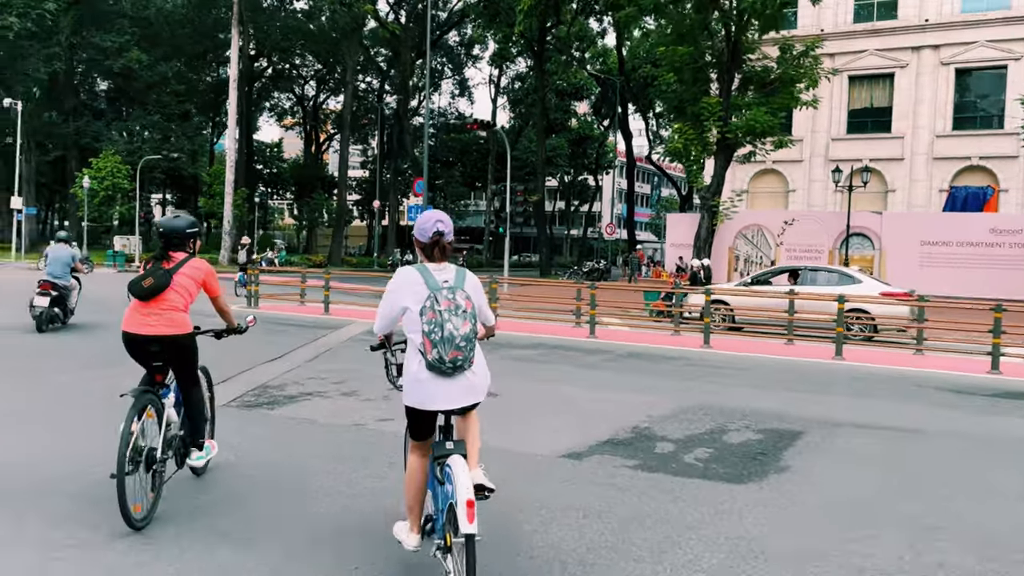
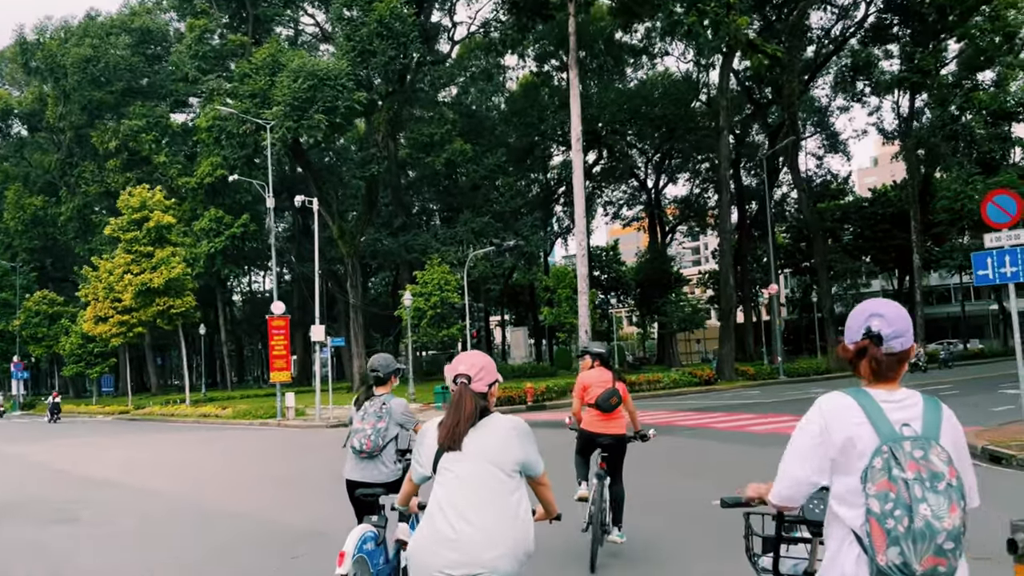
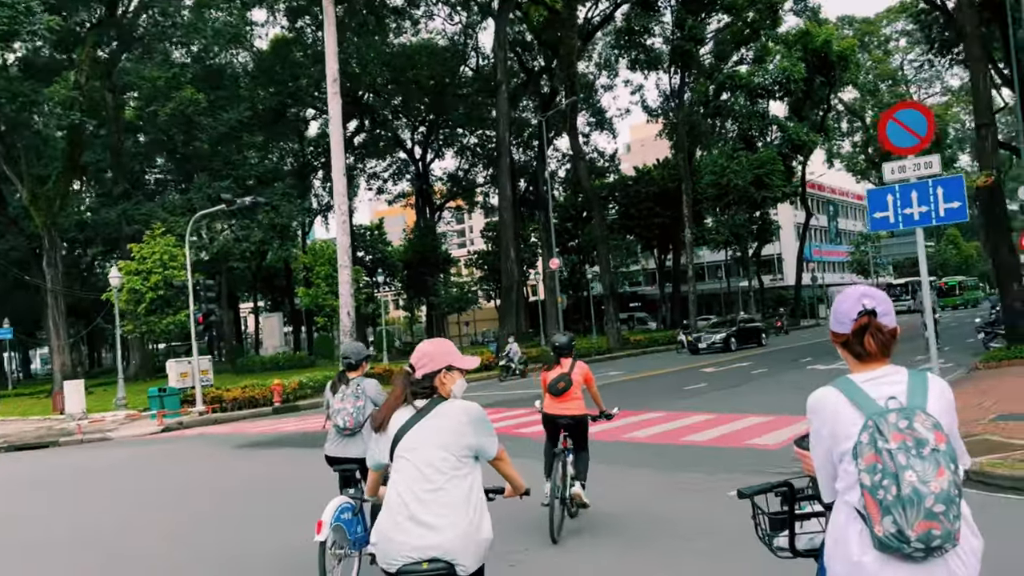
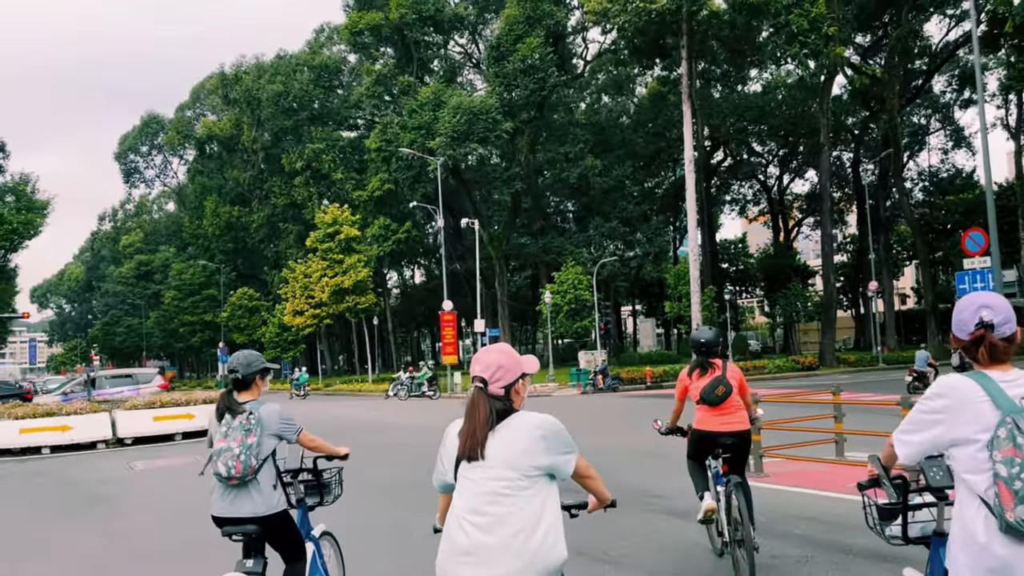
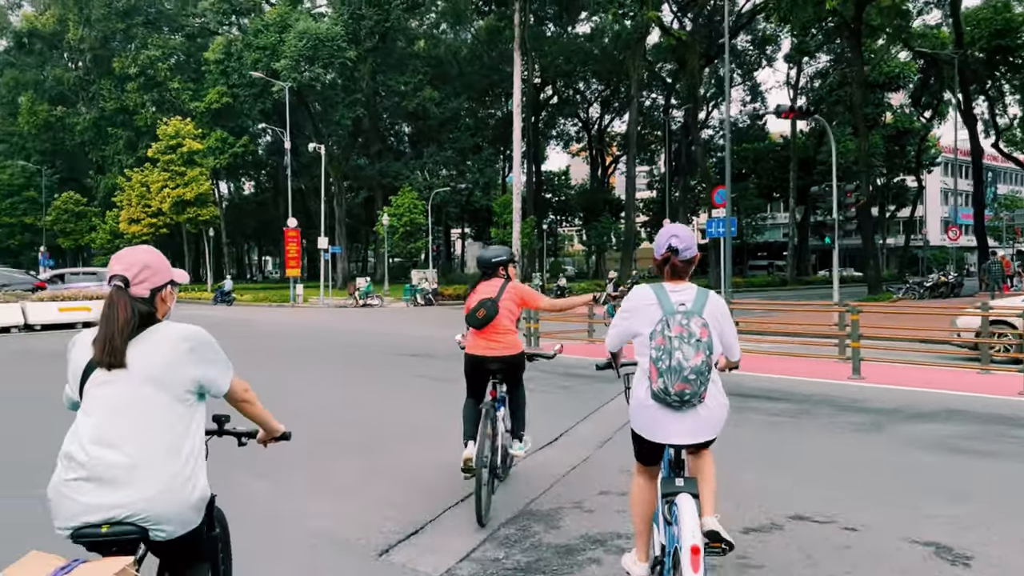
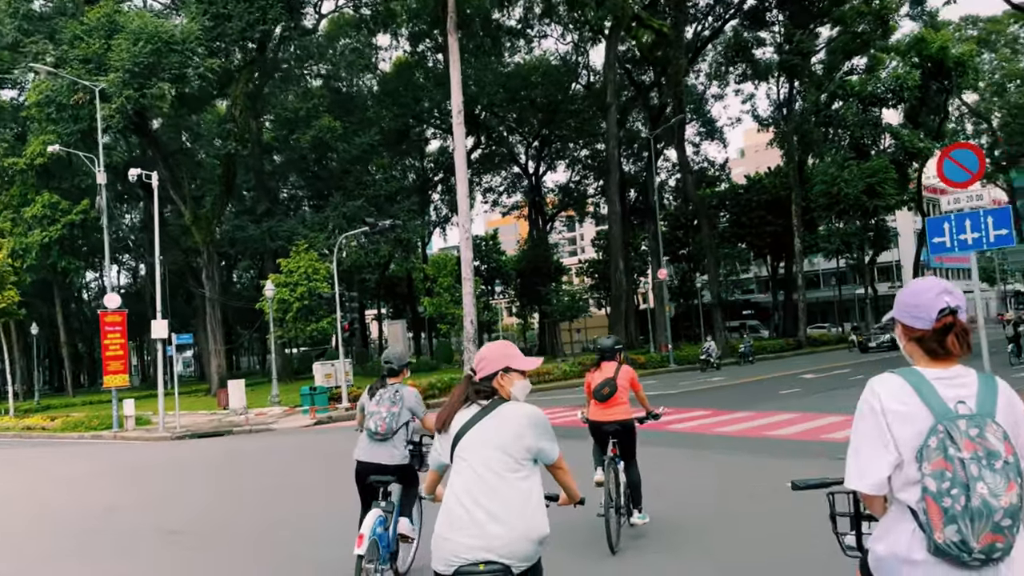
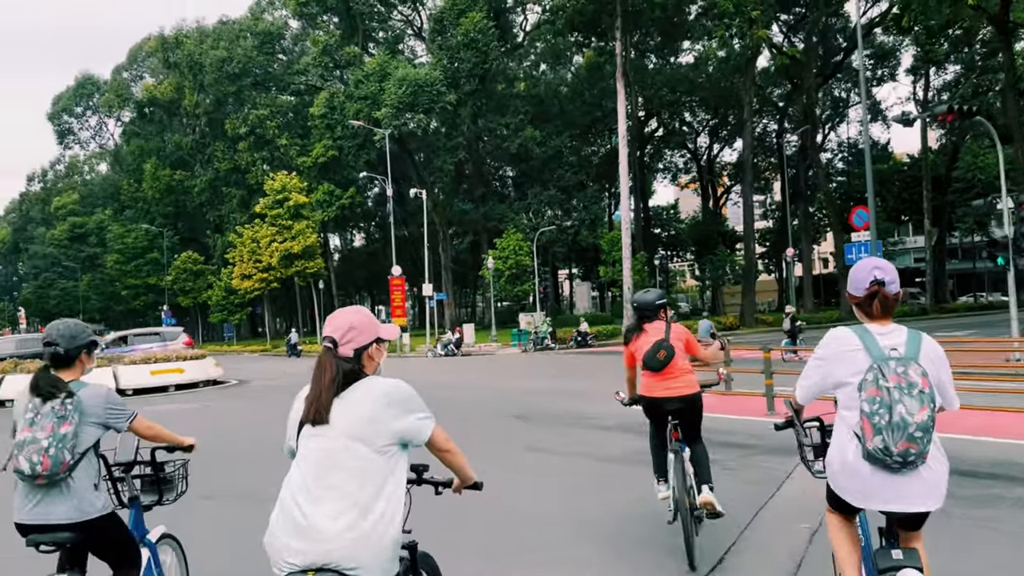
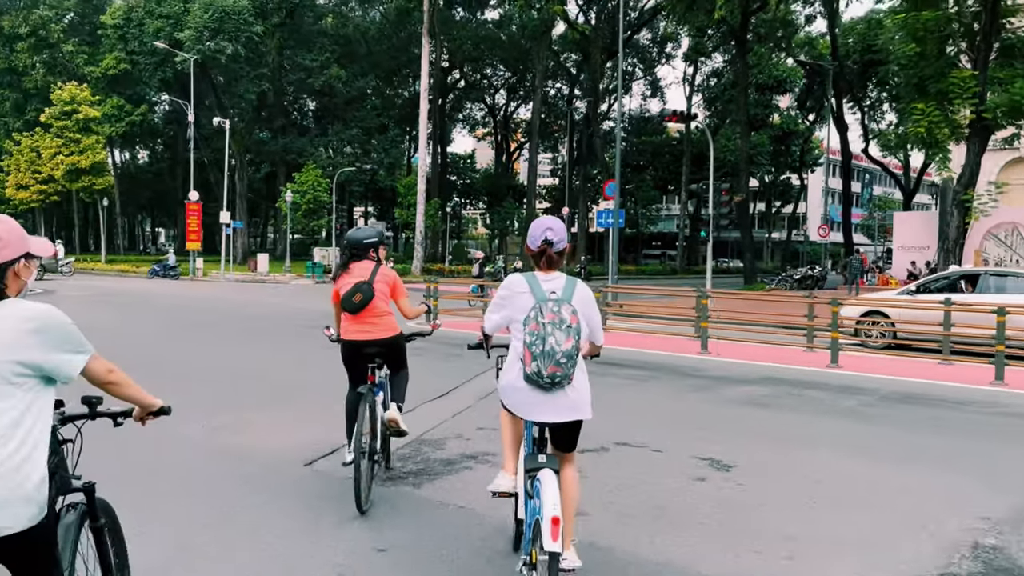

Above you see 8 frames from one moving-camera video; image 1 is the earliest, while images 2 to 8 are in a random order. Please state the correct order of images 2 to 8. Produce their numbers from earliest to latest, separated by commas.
8, 5, 7, 4, 2, 6, 3
